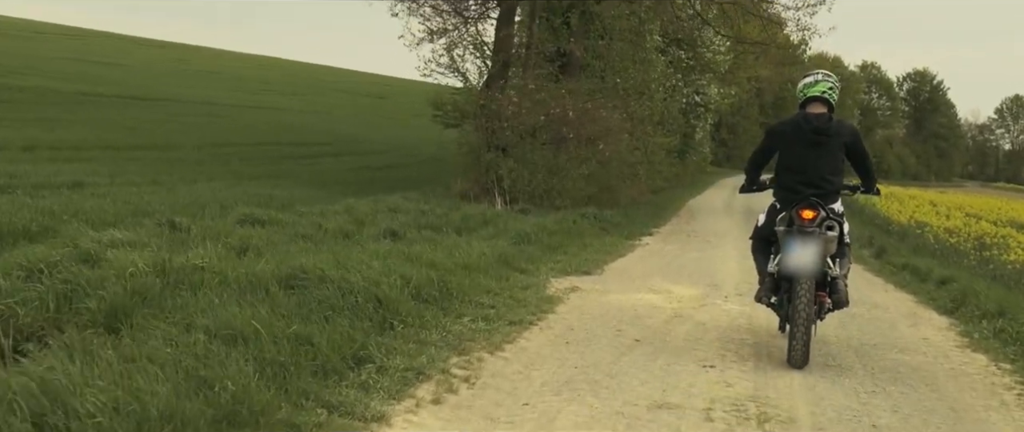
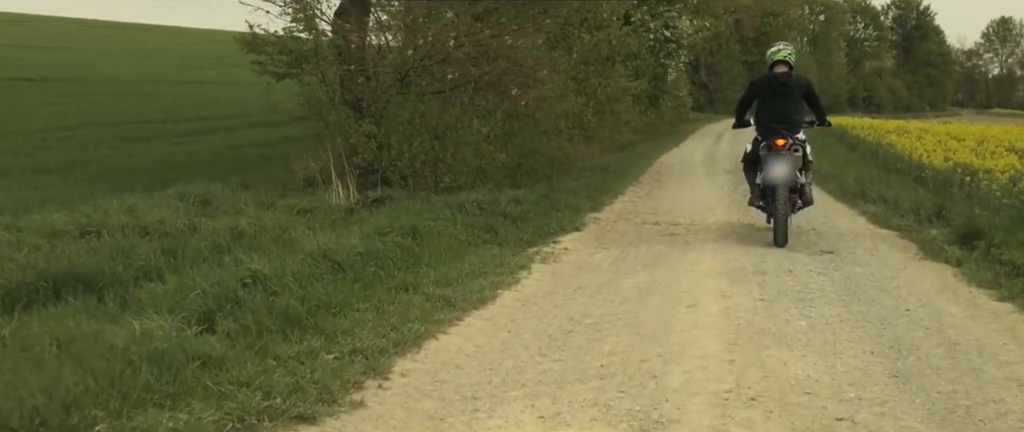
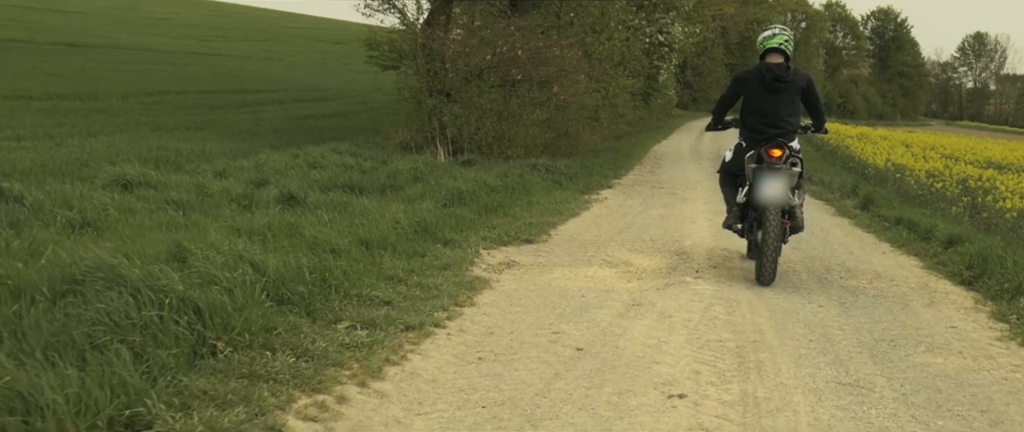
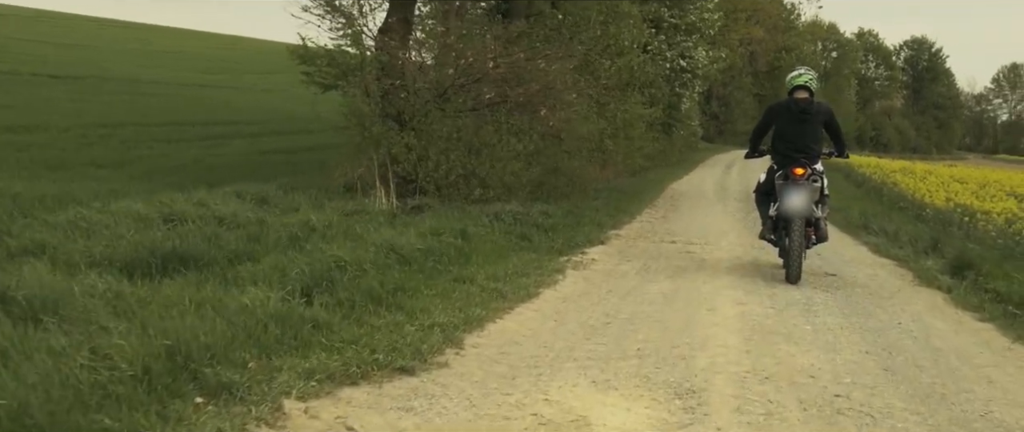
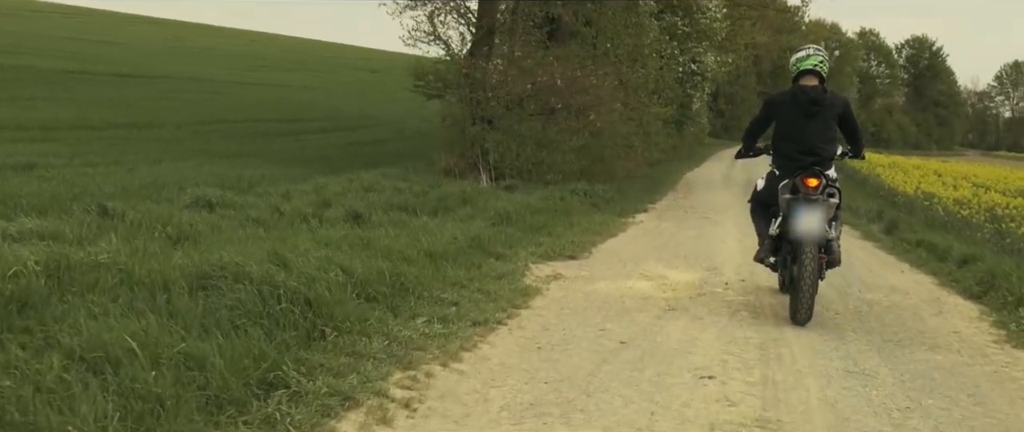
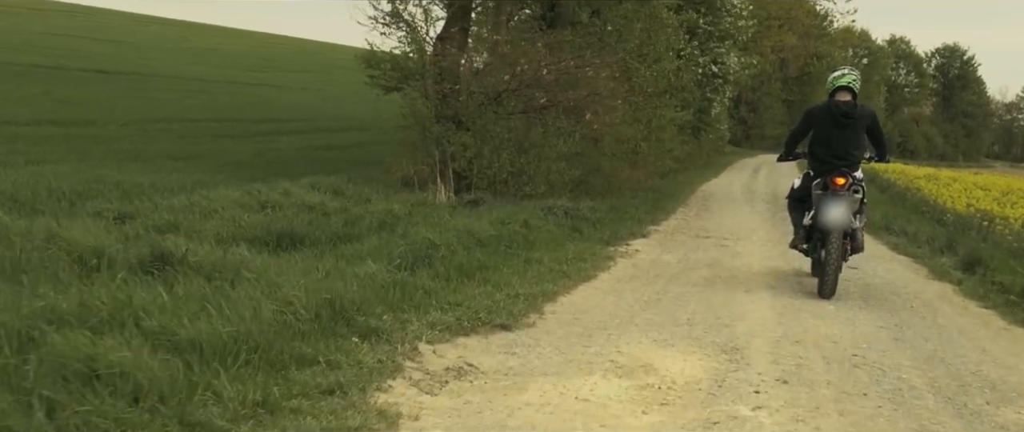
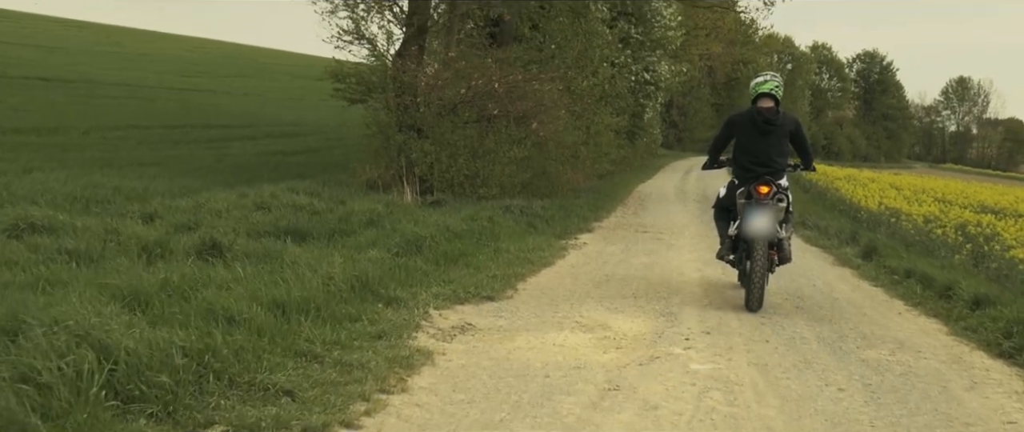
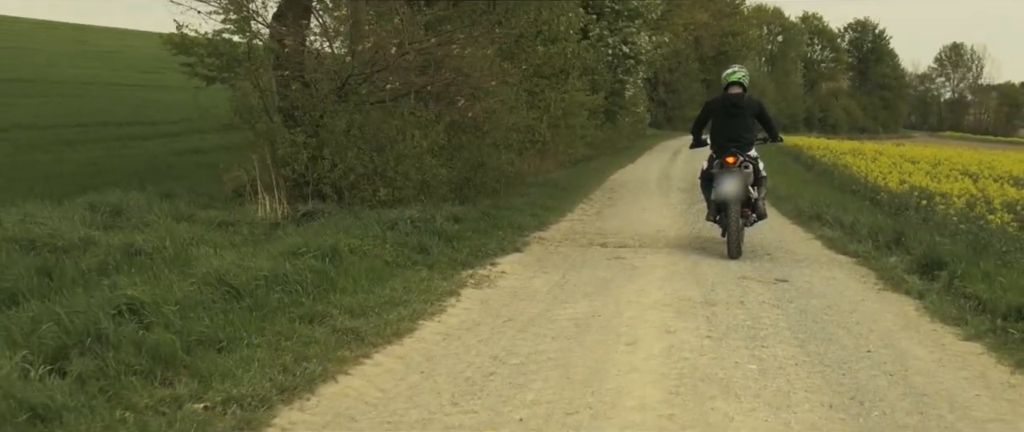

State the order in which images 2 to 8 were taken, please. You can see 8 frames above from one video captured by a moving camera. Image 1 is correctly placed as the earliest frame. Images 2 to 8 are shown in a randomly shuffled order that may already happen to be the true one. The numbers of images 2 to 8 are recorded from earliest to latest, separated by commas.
5, 3, 7, 6, 4, 2, 8
